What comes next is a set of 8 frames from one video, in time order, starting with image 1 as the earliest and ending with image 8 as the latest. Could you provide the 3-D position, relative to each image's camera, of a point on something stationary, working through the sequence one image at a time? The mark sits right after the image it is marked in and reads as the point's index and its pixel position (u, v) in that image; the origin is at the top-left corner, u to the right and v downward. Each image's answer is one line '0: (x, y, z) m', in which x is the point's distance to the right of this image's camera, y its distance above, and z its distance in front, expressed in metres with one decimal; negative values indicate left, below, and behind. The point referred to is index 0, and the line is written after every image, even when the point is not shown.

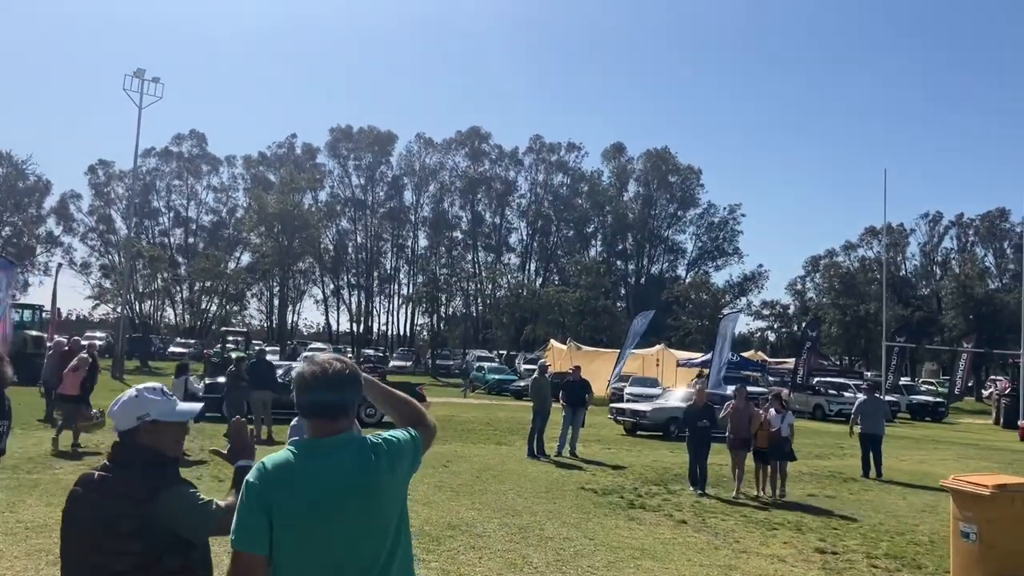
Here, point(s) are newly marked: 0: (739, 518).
0: (+2.8, -2.8, +11.5) m
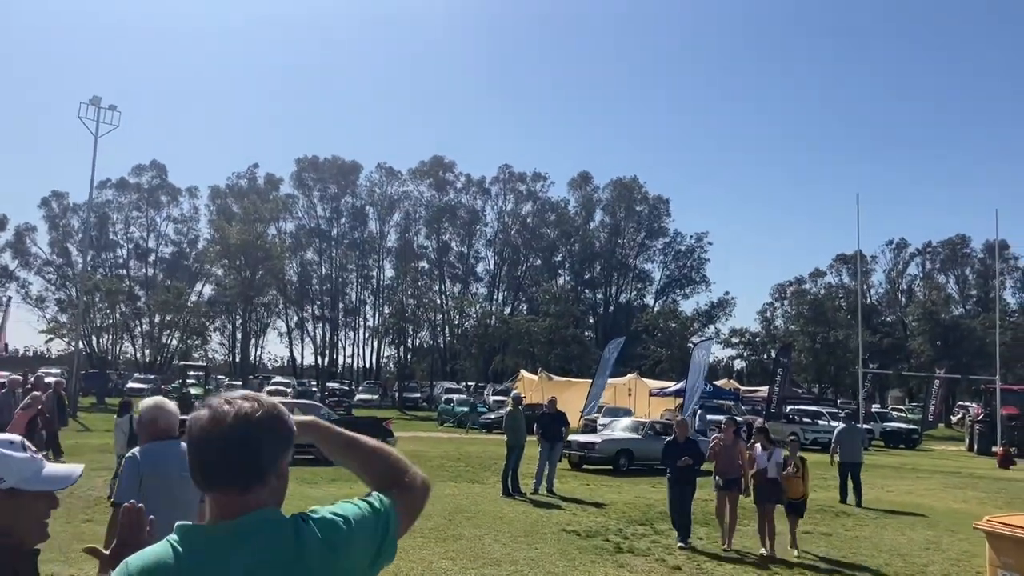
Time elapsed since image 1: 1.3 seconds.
0: (+2.5, -3.1, +10.6) m
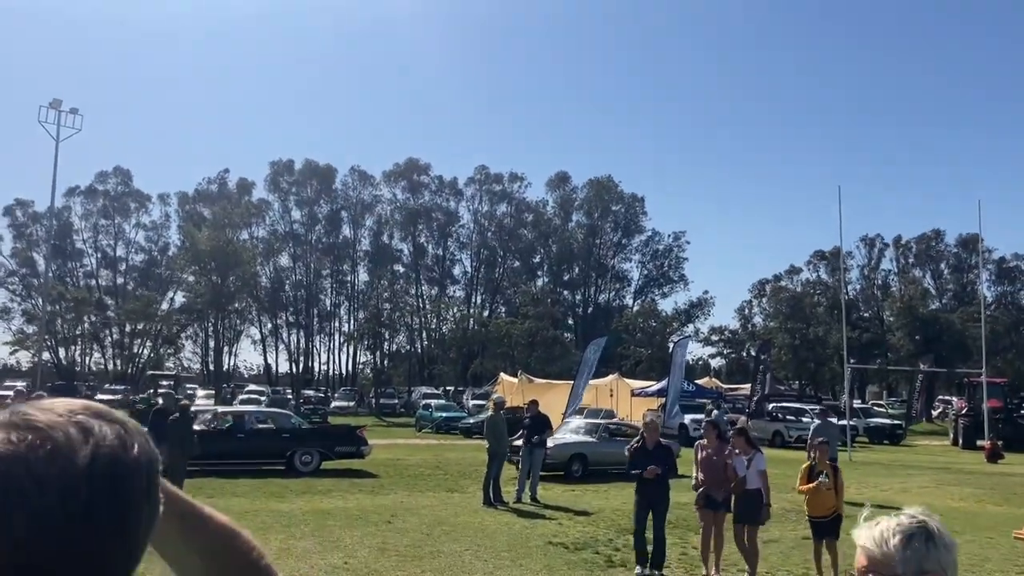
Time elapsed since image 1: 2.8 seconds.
0: (+2.3, -3.0, +9.8) m
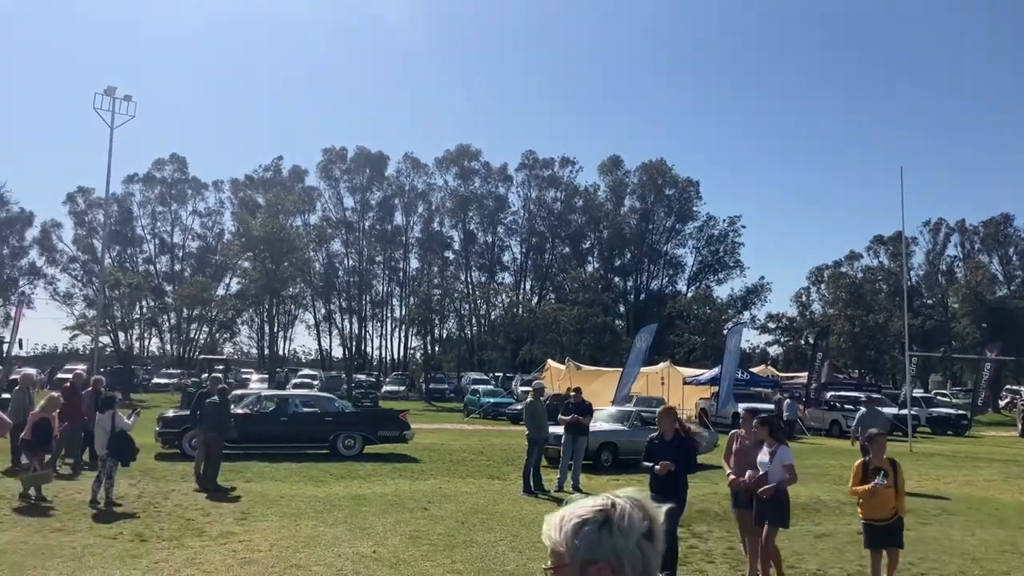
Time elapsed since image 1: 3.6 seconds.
0: (+2.7, -2.8, +9.2) m
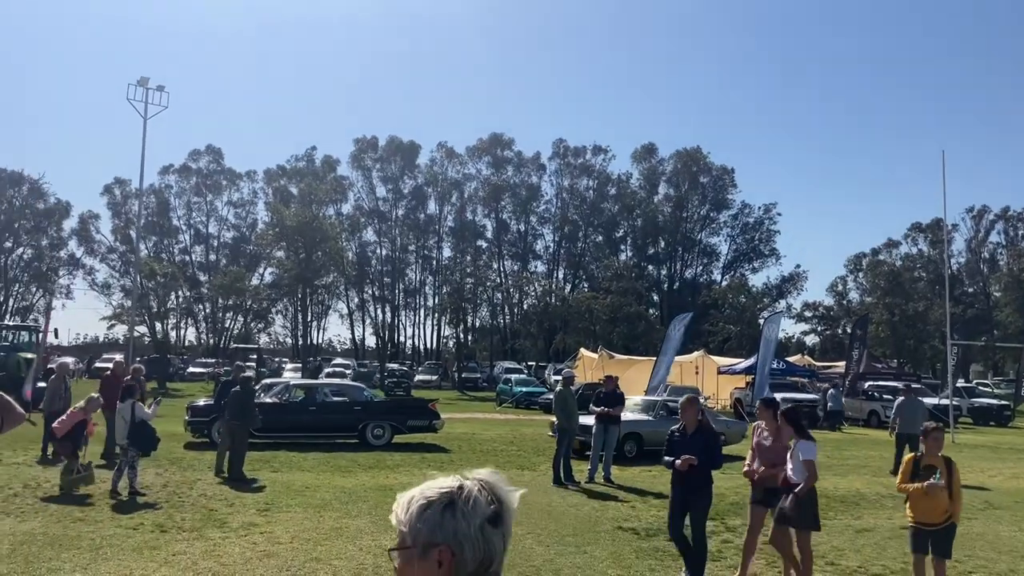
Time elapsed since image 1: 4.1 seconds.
0: (+2.9, -2.7, +8.8) m
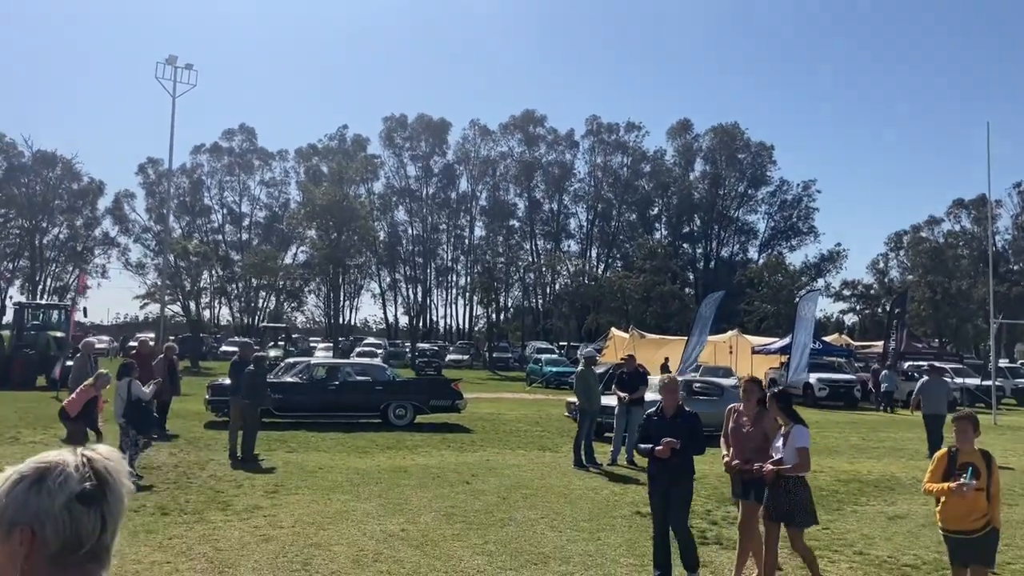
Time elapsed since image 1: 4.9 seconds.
0: (+3.0, -2.4, +8.3) m
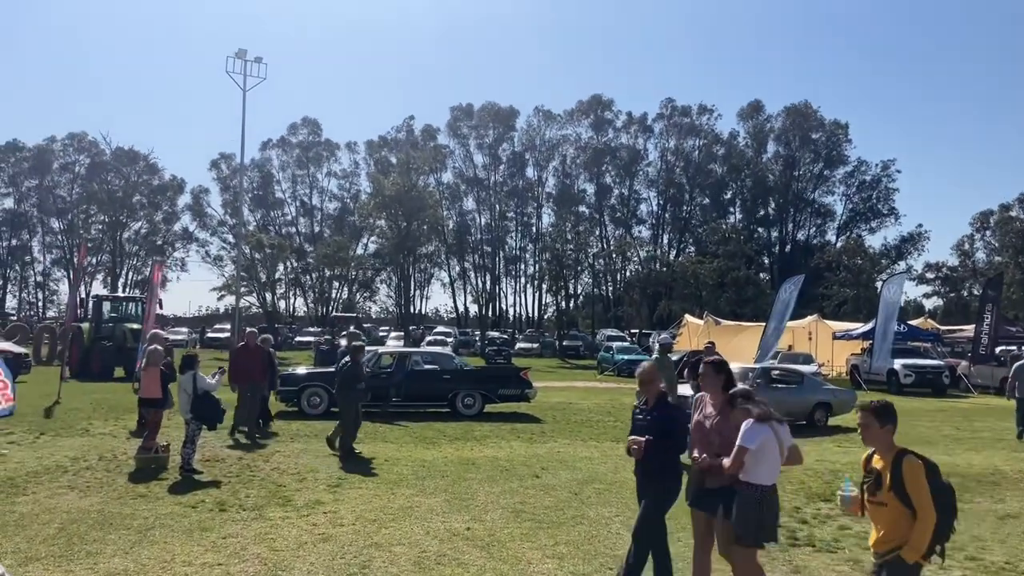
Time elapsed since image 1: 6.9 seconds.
0: (+3.6, -2.2, +7.5) m
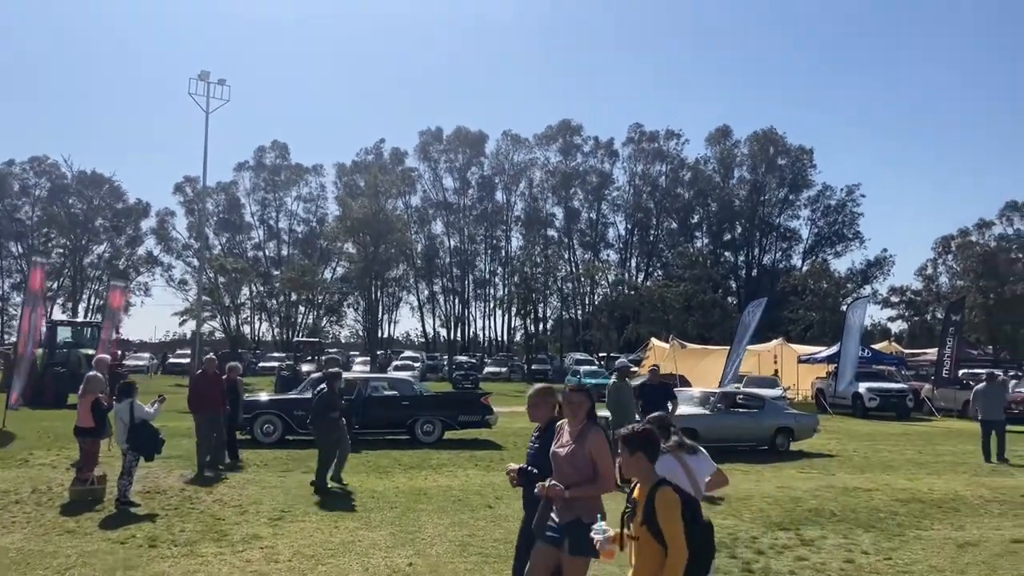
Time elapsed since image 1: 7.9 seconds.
0: (+3.2, -2.4, +7.2) m
